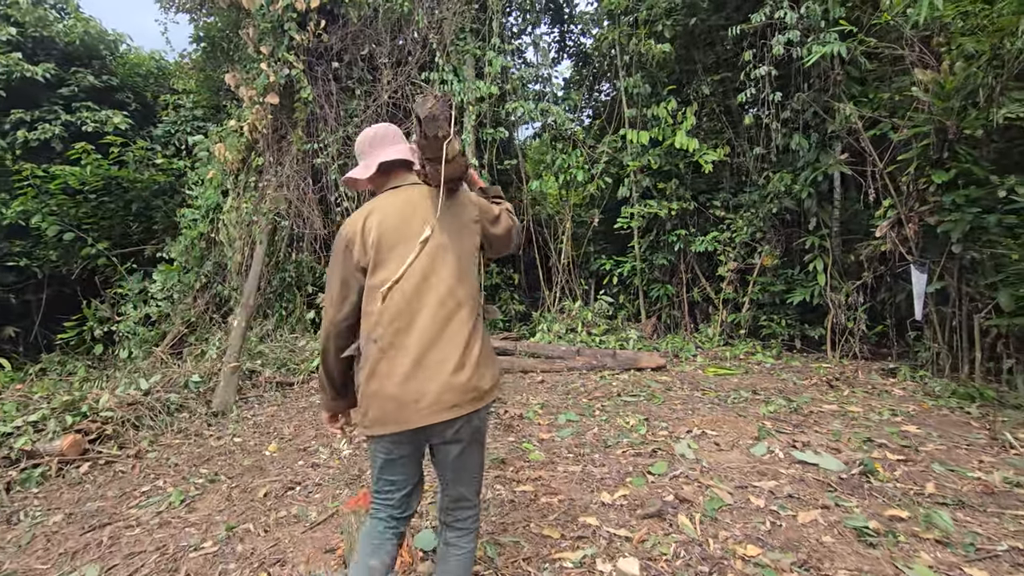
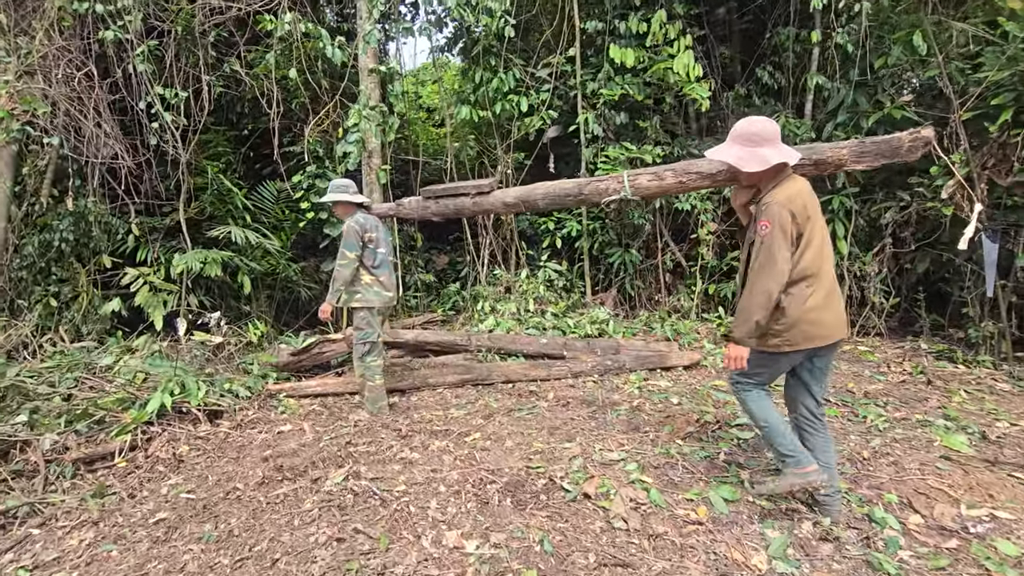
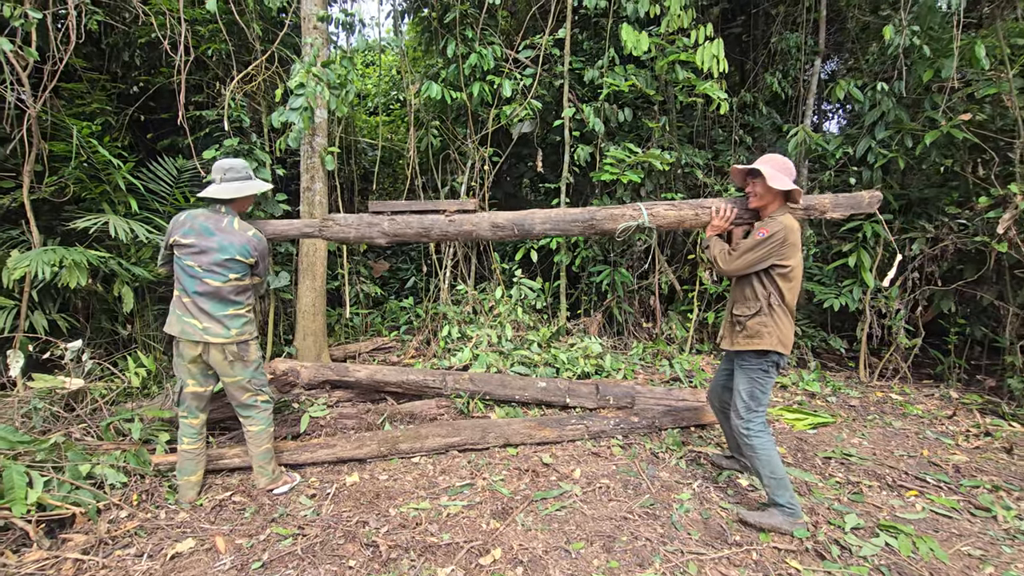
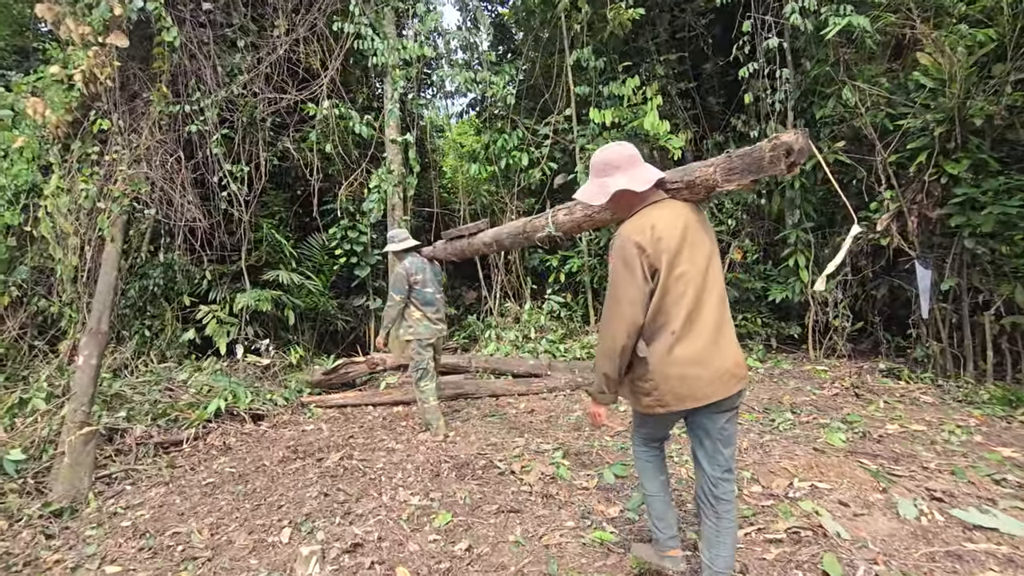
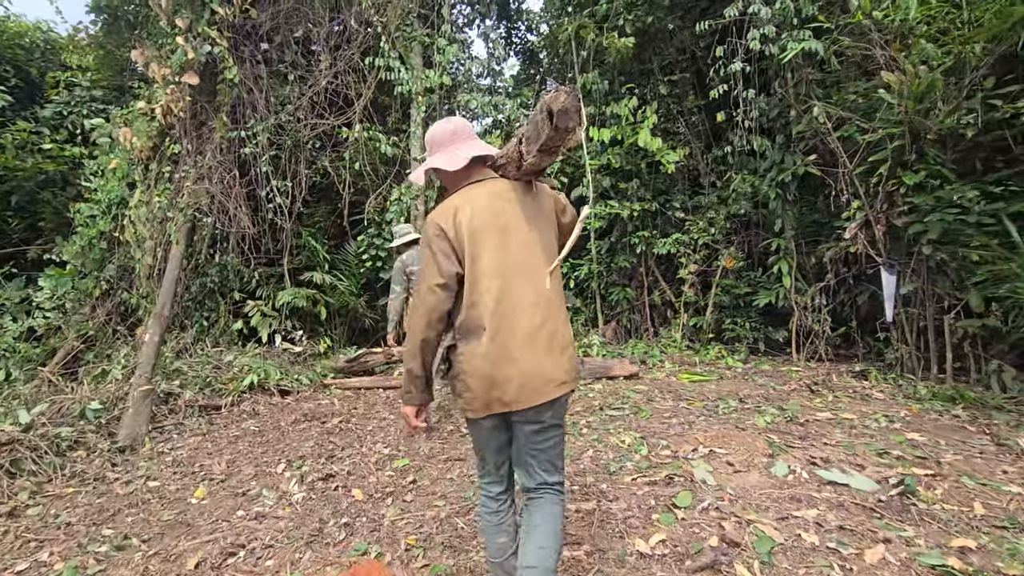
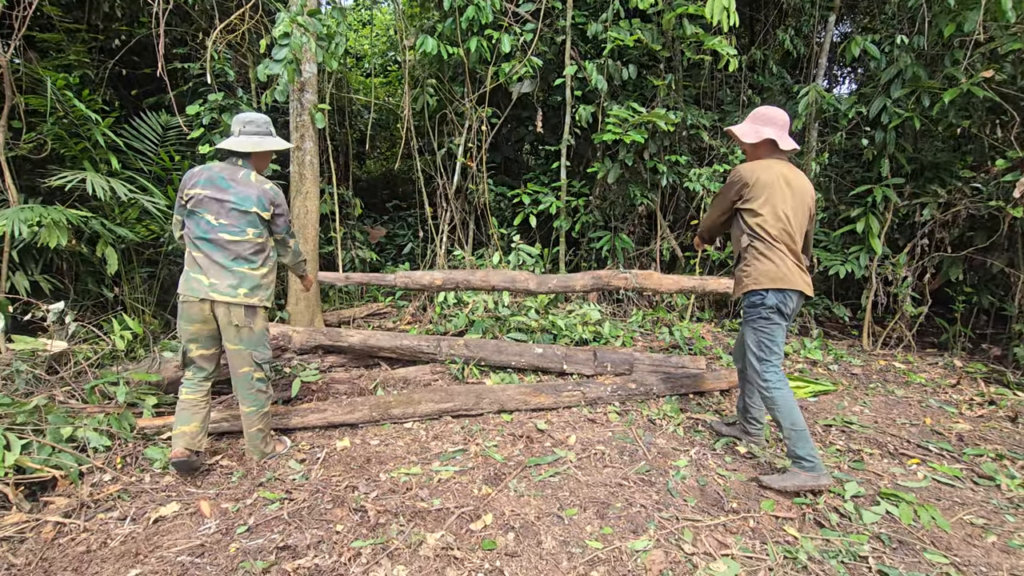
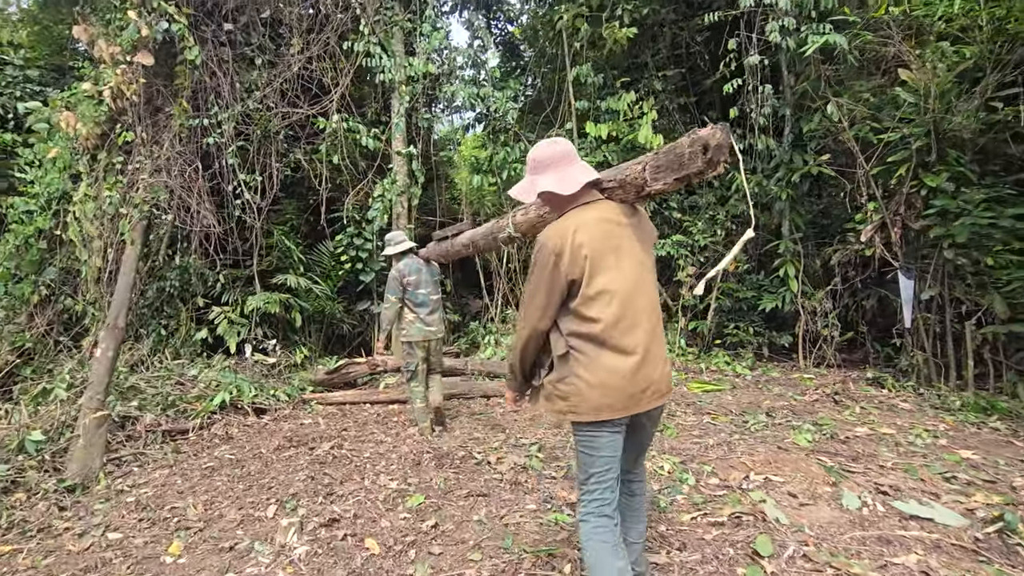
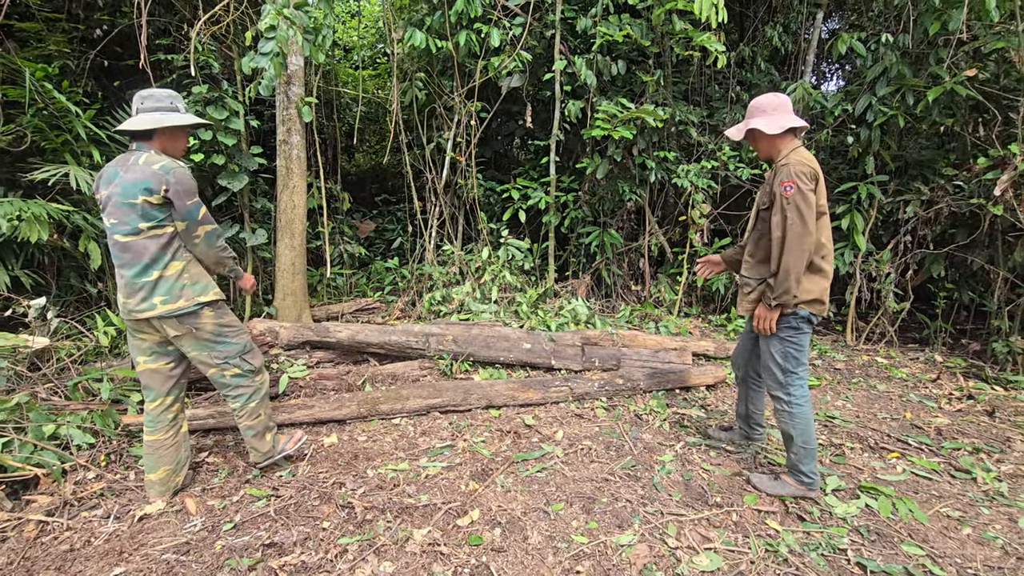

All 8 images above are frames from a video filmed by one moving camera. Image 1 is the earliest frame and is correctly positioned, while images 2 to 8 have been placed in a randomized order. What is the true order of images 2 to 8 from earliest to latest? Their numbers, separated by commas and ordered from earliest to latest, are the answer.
5, 7, 4, 2, 3, 6, 8
